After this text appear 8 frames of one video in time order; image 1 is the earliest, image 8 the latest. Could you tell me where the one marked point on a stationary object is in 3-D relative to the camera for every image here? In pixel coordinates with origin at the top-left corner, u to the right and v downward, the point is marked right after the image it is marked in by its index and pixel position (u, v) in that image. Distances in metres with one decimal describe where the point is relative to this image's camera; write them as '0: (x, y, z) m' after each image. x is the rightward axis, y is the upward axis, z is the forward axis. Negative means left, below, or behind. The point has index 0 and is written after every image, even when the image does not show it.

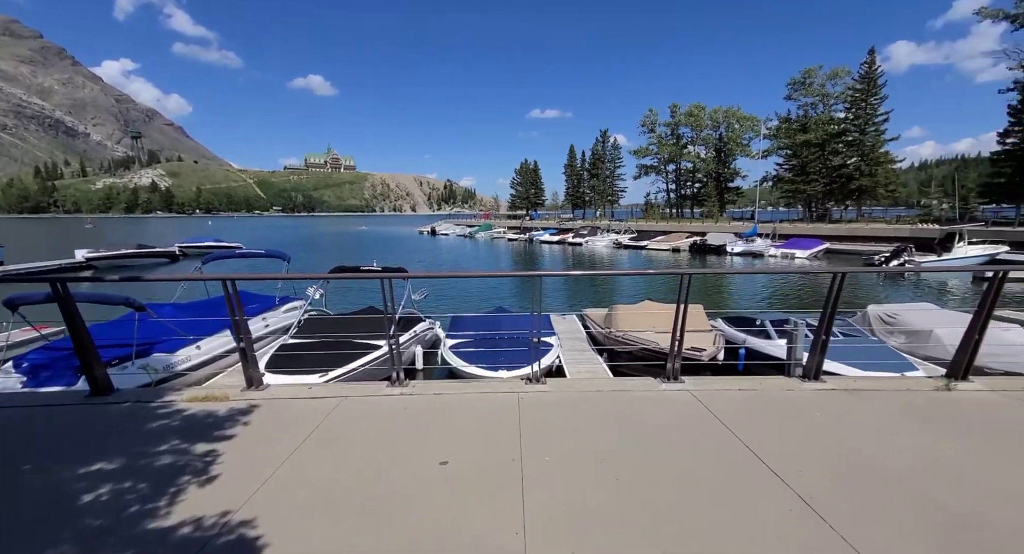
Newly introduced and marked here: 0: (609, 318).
0: (+2.5, -1.1, +11.3) m
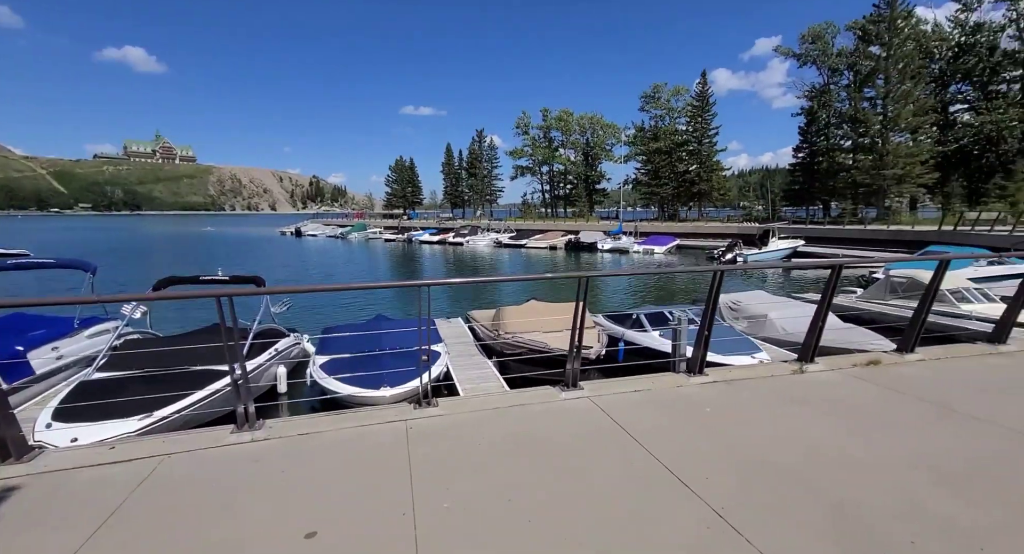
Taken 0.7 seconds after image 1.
0: (-0.3, -1.1, +11.1) m
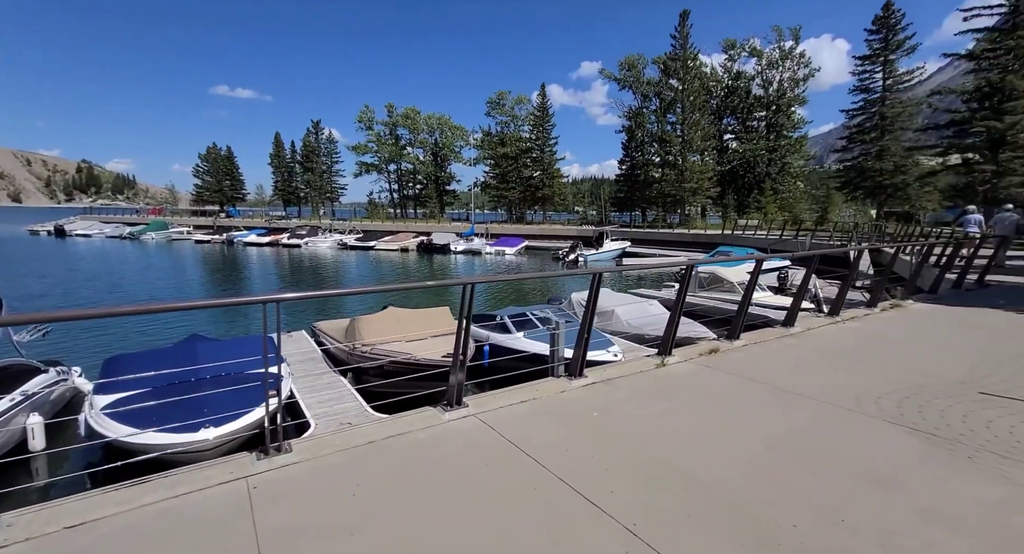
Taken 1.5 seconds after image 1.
0: (-3.4, -1.2, +10.0) m
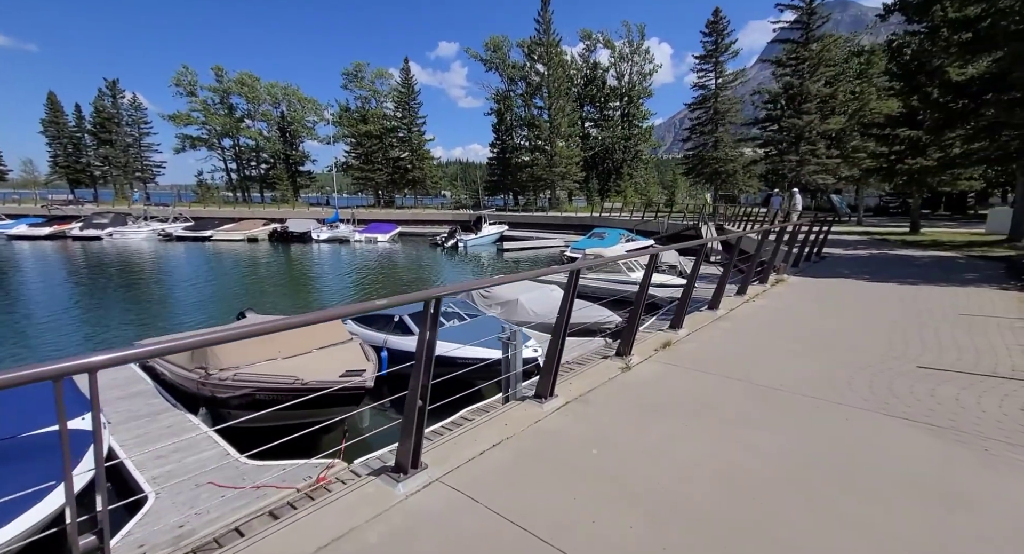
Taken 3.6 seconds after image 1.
0: (-5.1, -1.3, +7.7) m
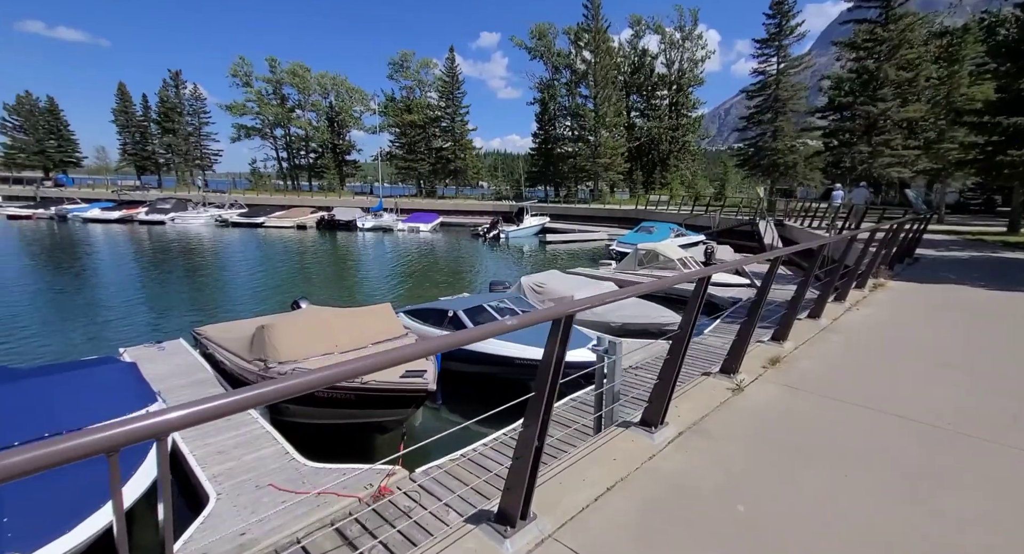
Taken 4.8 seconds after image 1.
0: (-4.2, -1.1, +7.6) m
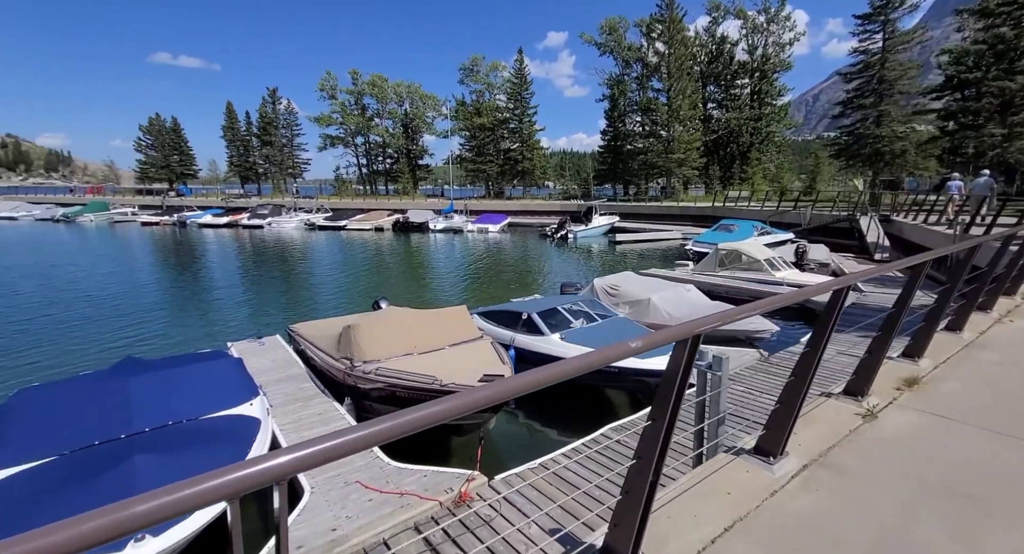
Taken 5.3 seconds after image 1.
0: (-2.9, -1.1, +8.0) m
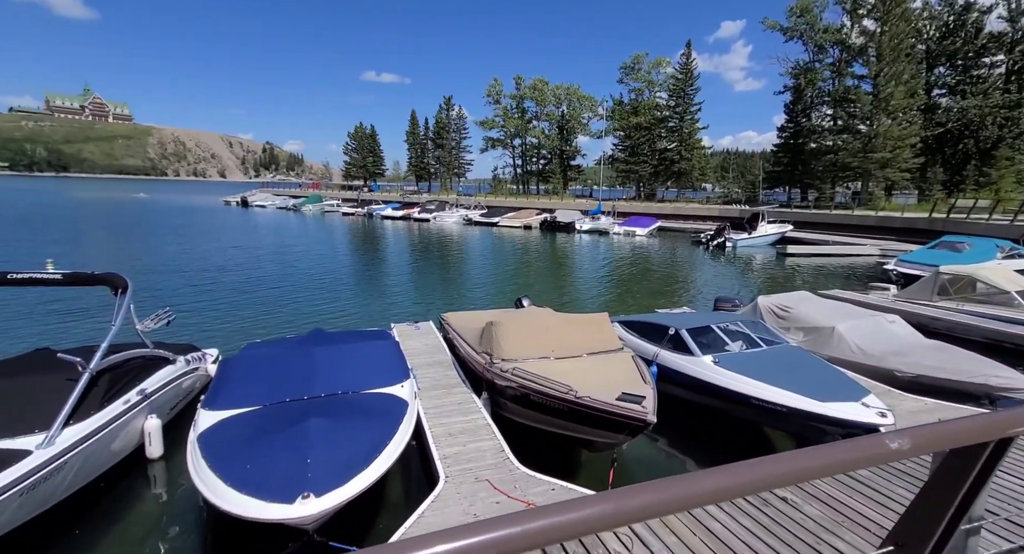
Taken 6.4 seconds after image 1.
0: (-0.5, -1.1, +8.2) m
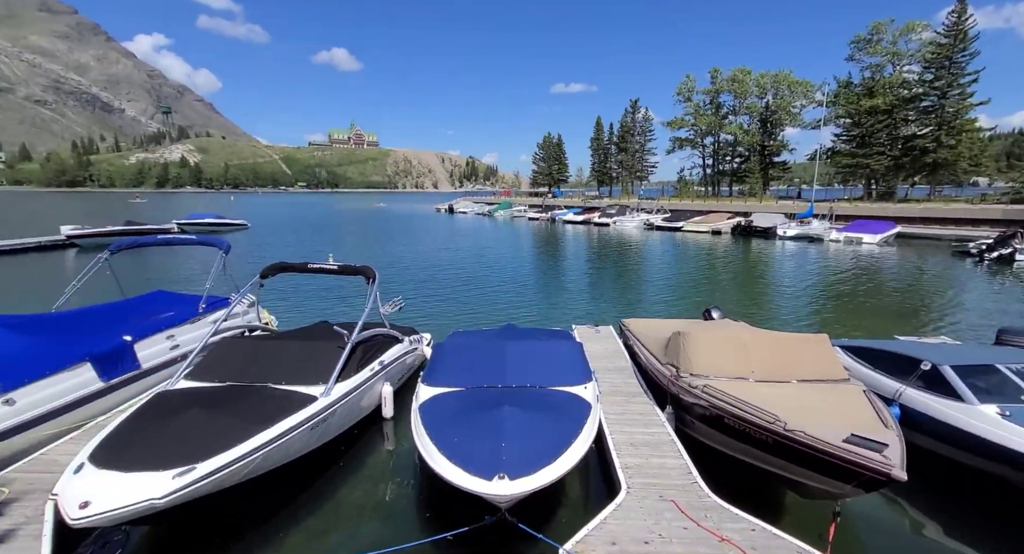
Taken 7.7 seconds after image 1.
0: (+2.8, -1.2, +7.8) m
